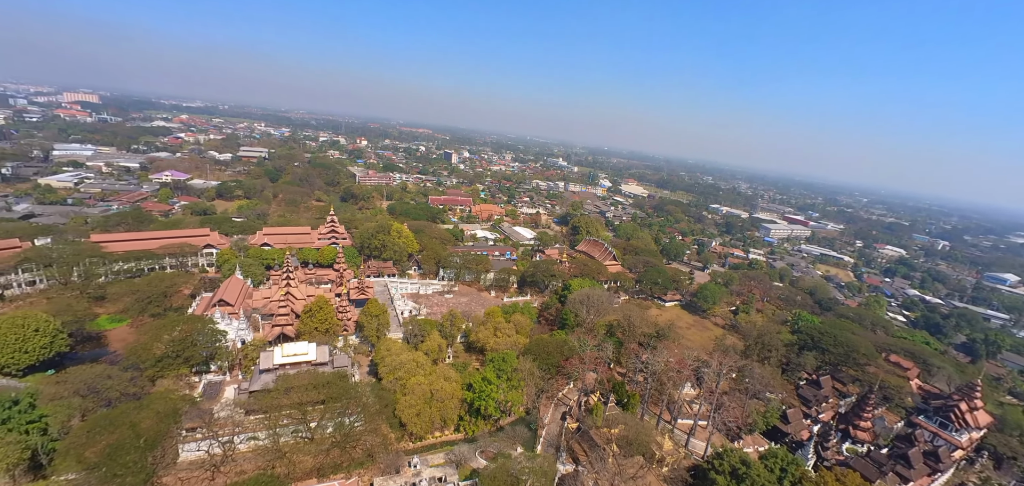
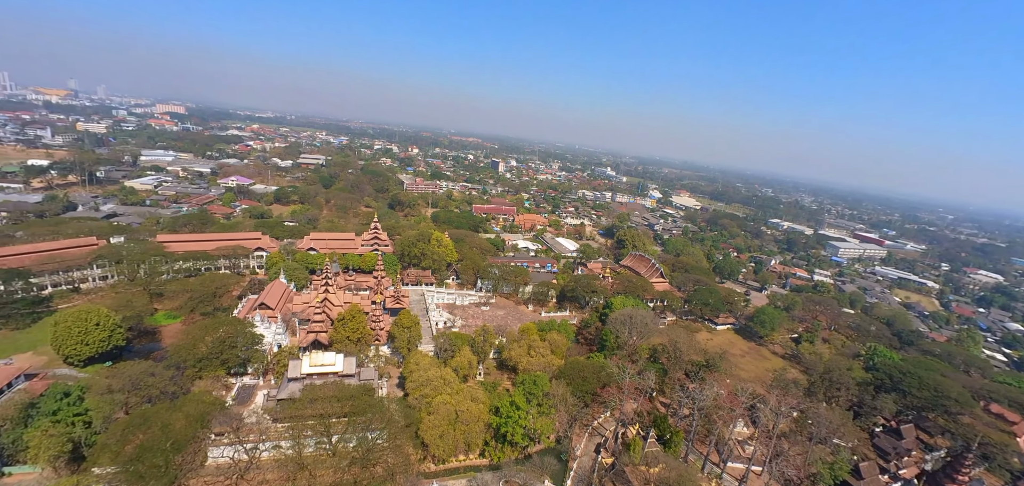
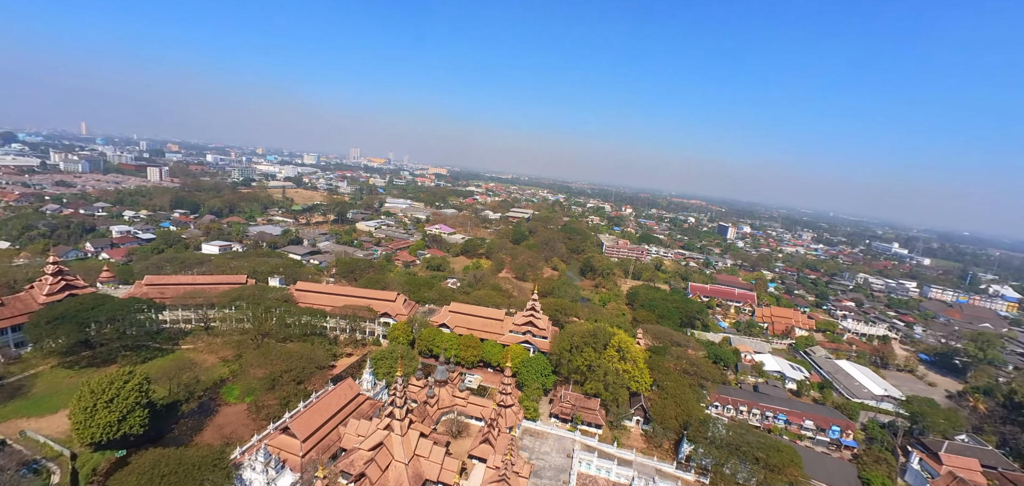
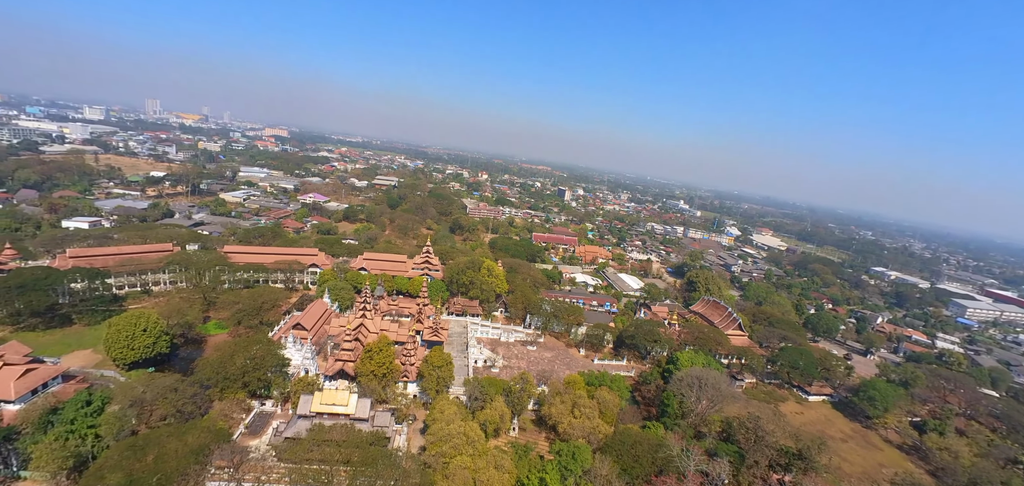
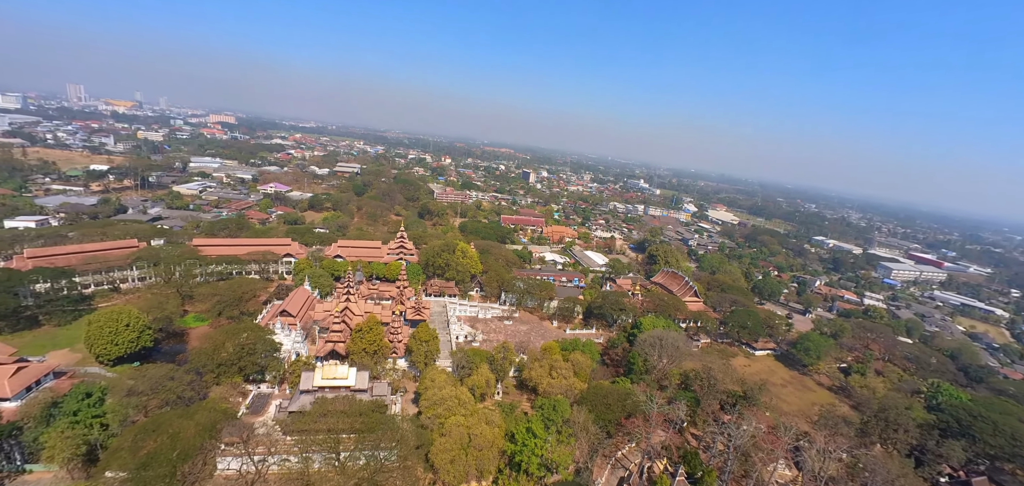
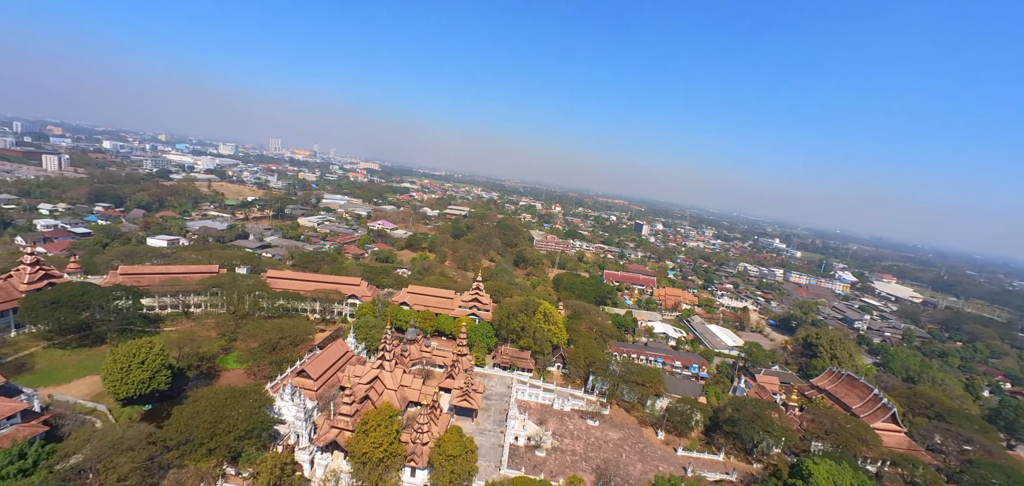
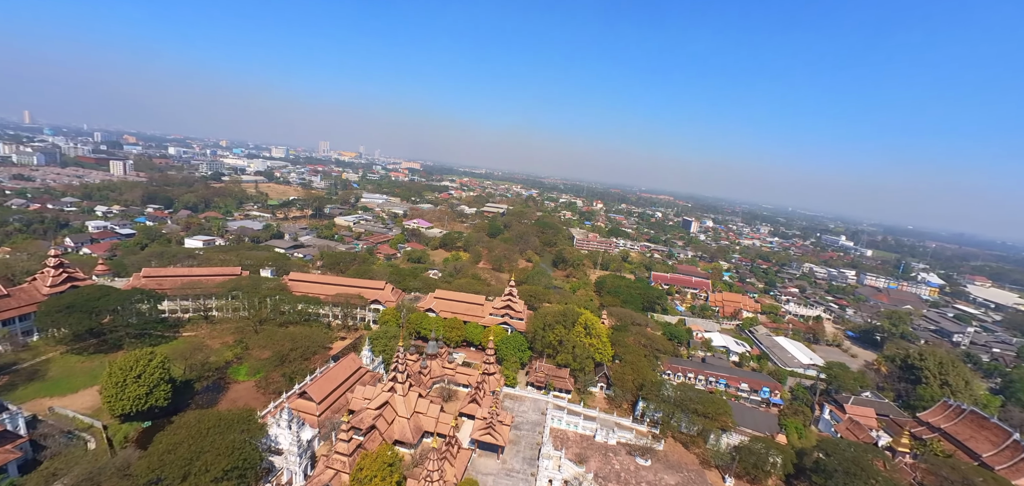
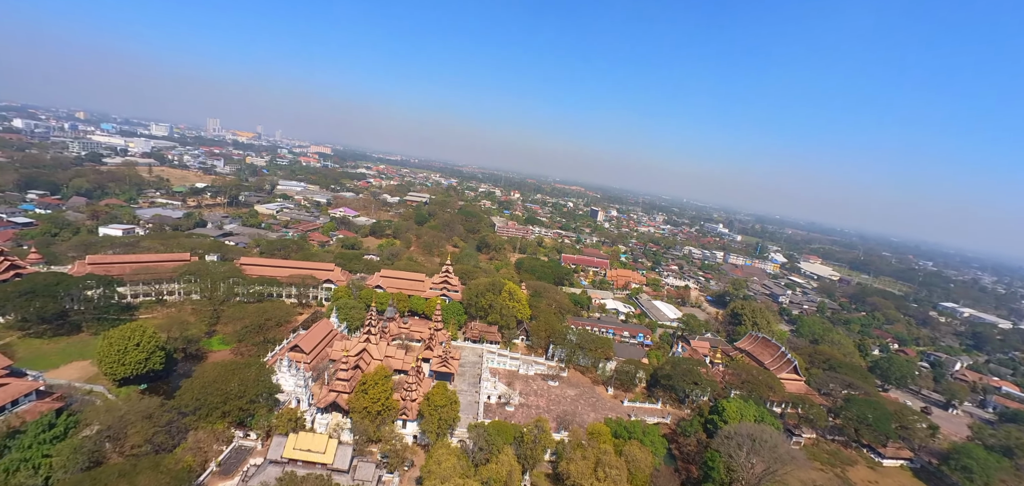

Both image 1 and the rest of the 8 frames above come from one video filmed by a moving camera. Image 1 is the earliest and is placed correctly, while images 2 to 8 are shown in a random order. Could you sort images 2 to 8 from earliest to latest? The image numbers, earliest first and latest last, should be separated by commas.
2, 5, 4, 8, 6, 7, 3
